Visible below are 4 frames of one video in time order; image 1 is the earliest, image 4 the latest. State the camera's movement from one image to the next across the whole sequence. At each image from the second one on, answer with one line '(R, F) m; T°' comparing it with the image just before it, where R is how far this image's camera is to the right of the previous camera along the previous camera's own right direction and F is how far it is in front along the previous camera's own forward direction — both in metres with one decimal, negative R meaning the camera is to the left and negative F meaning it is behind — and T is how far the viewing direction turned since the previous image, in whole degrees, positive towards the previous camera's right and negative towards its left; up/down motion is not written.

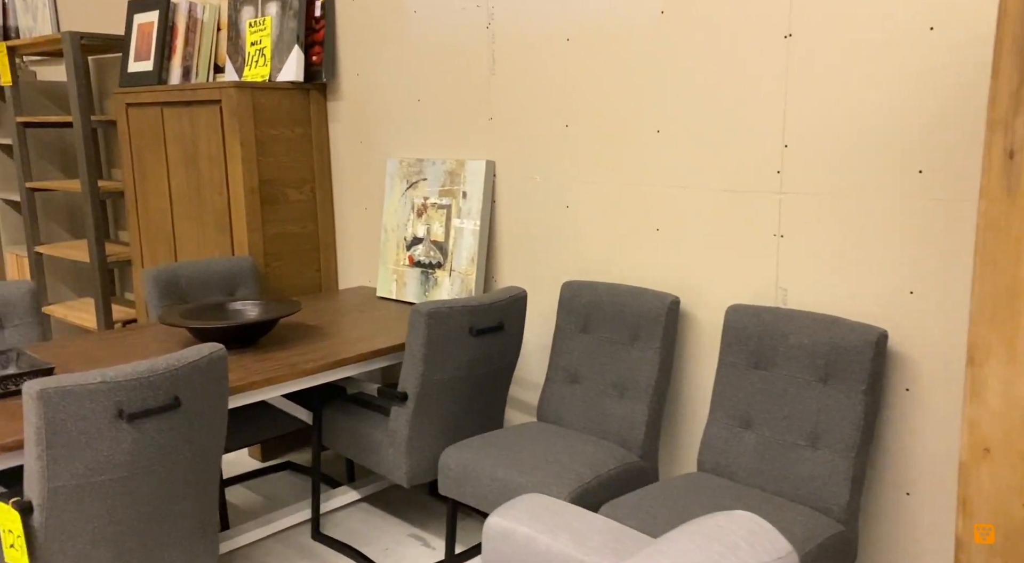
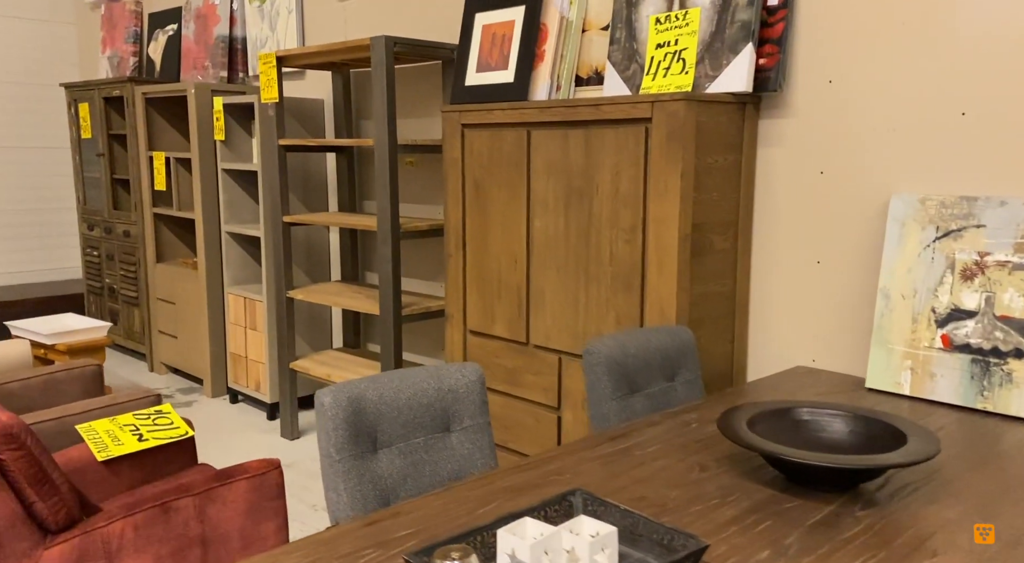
(-1.3, +0.8) m; -4°
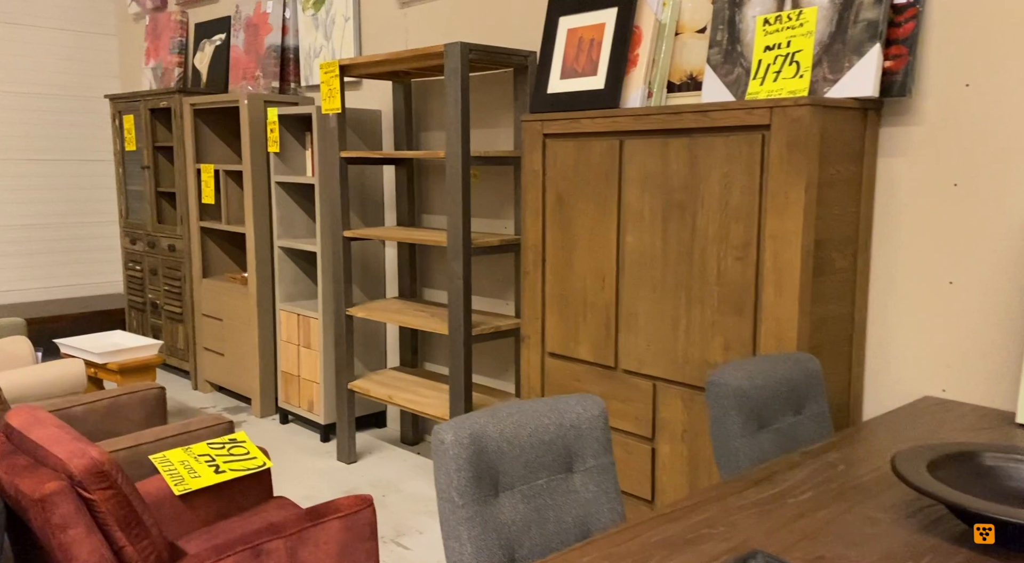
(-0.2, +0.2) m; -1°
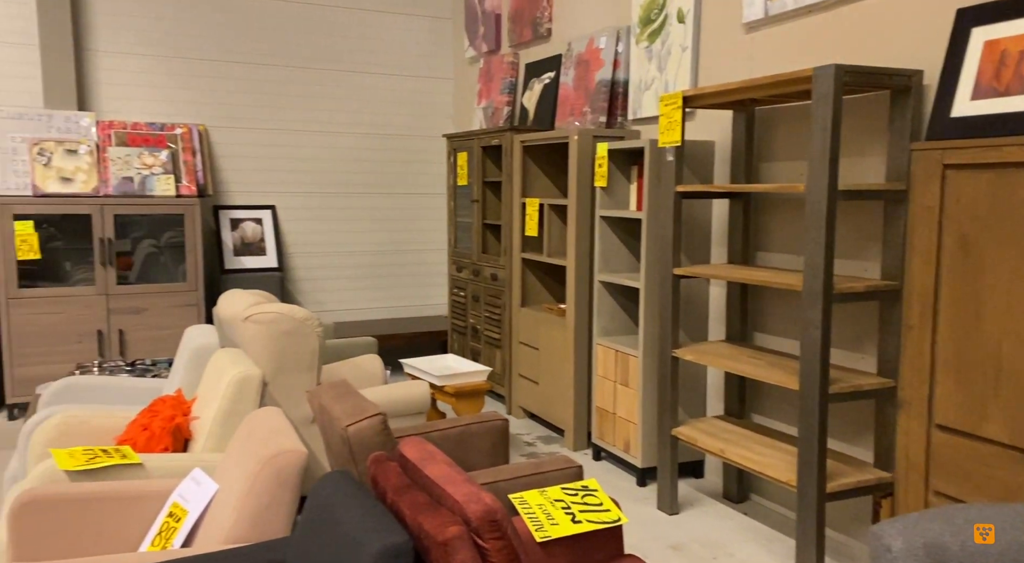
(-0.3, +0.2) m; -18°
